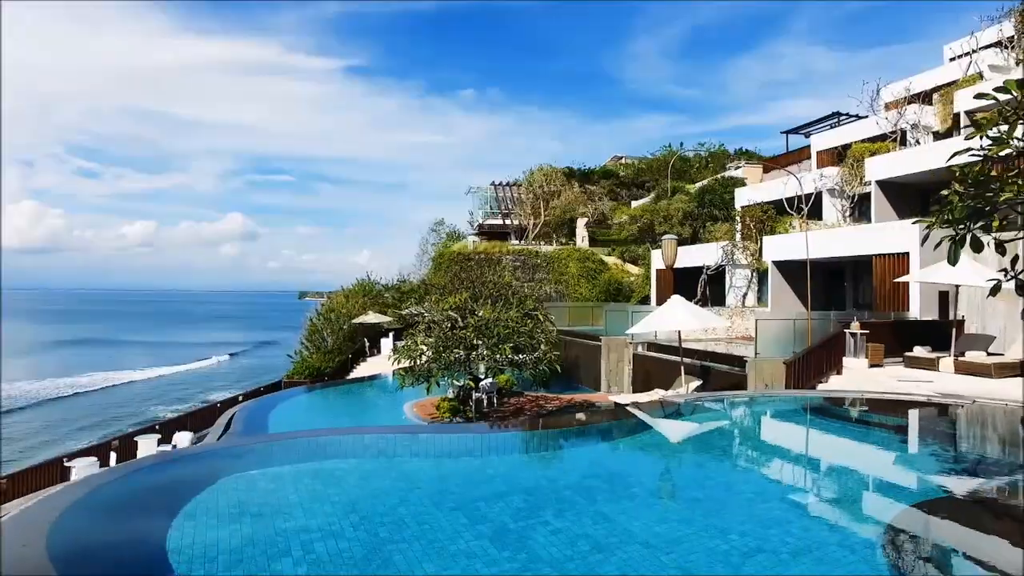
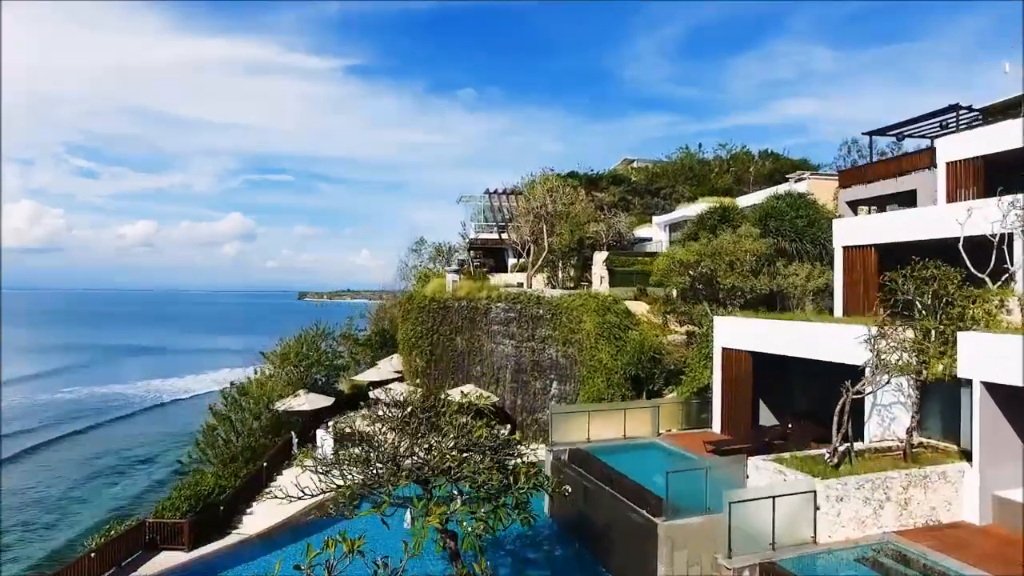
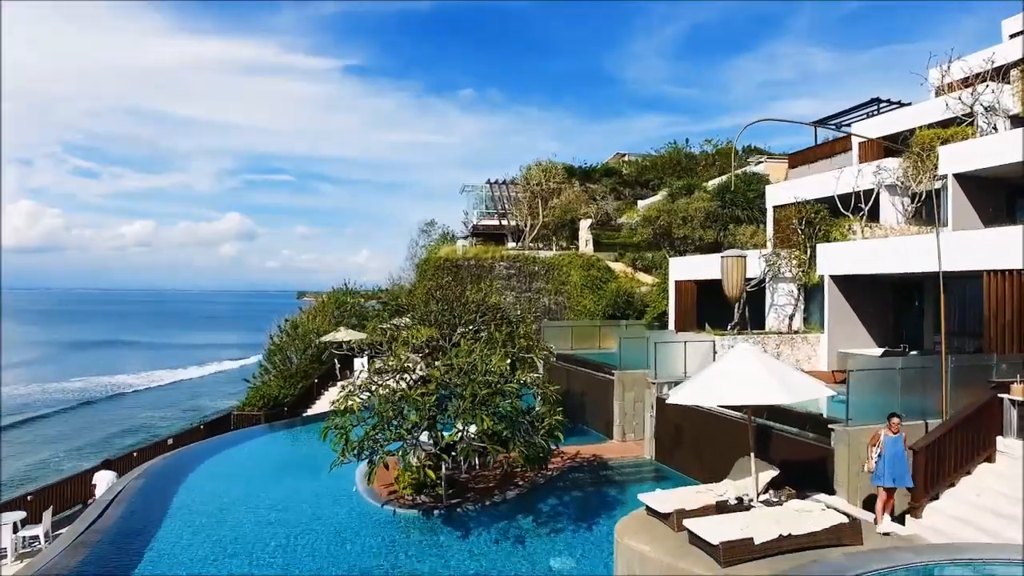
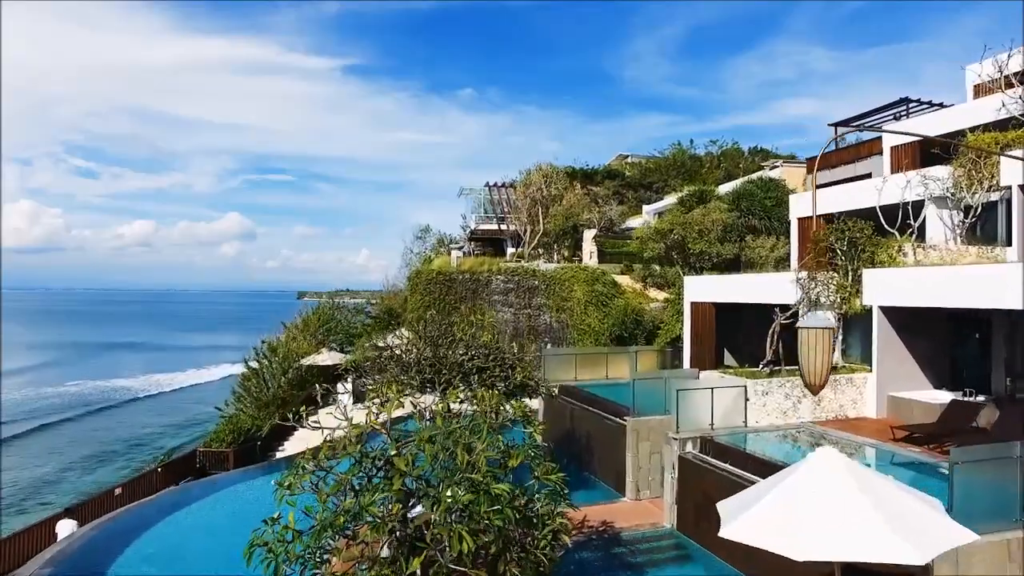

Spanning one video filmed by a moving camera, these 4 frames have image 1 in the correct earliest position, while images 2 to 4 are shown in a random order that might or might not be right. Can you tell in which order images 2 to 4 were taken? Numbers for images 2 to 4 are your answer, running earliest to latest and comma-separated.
3, 4, 2
